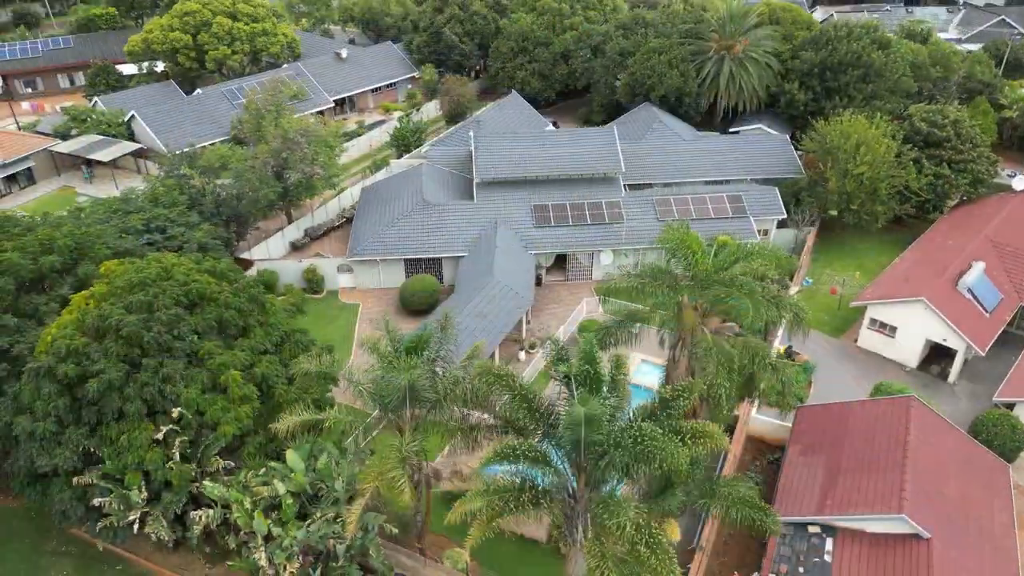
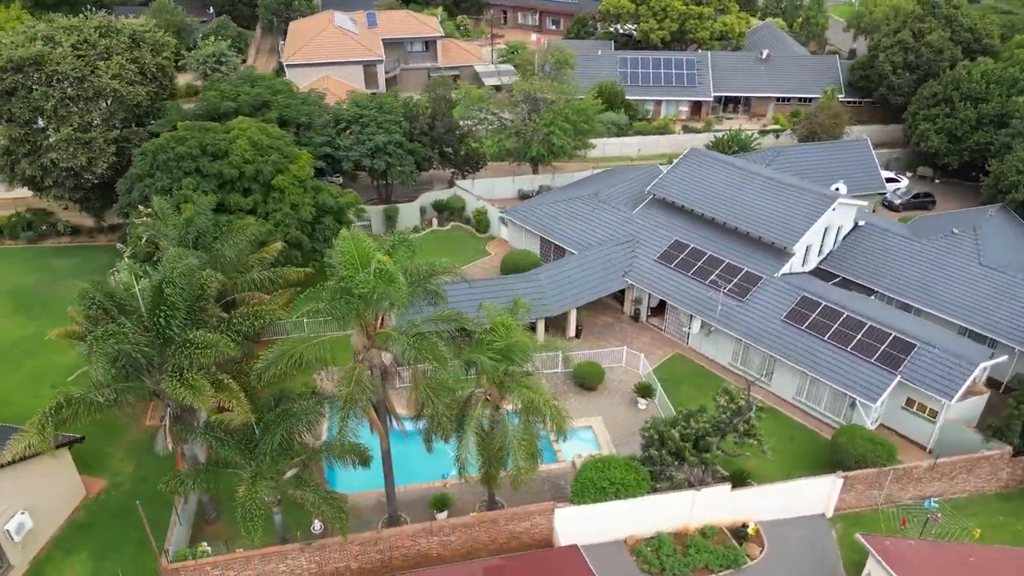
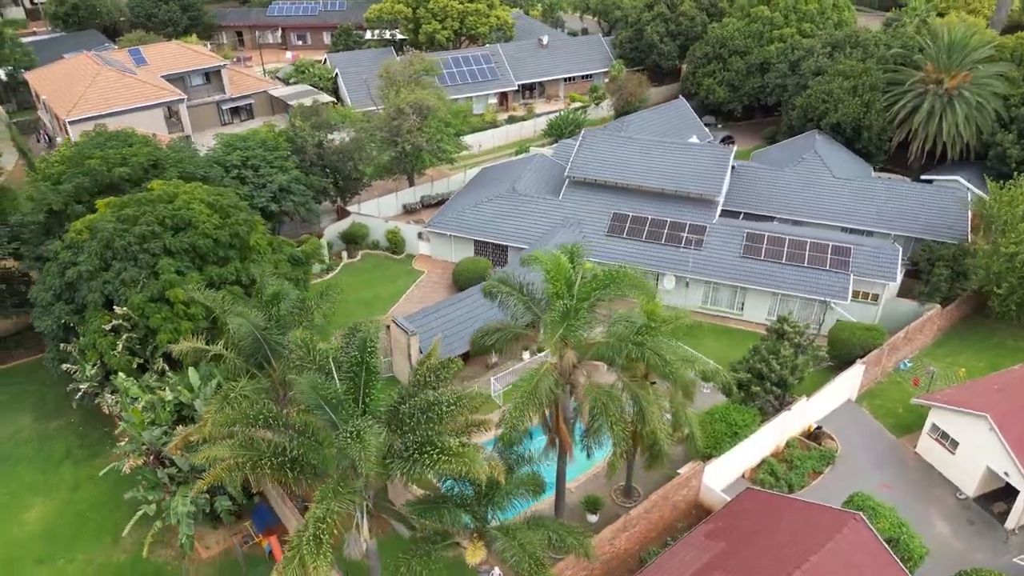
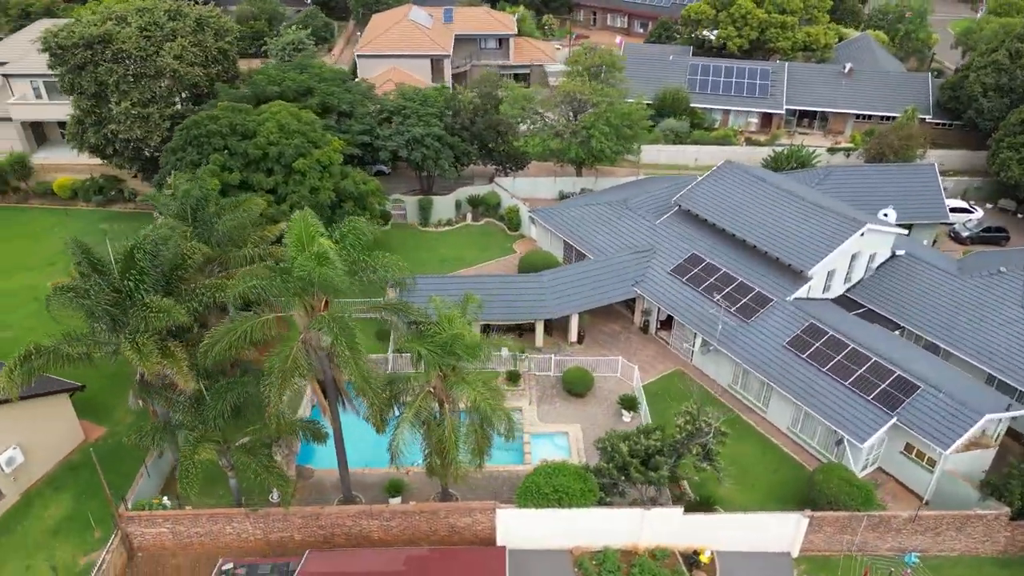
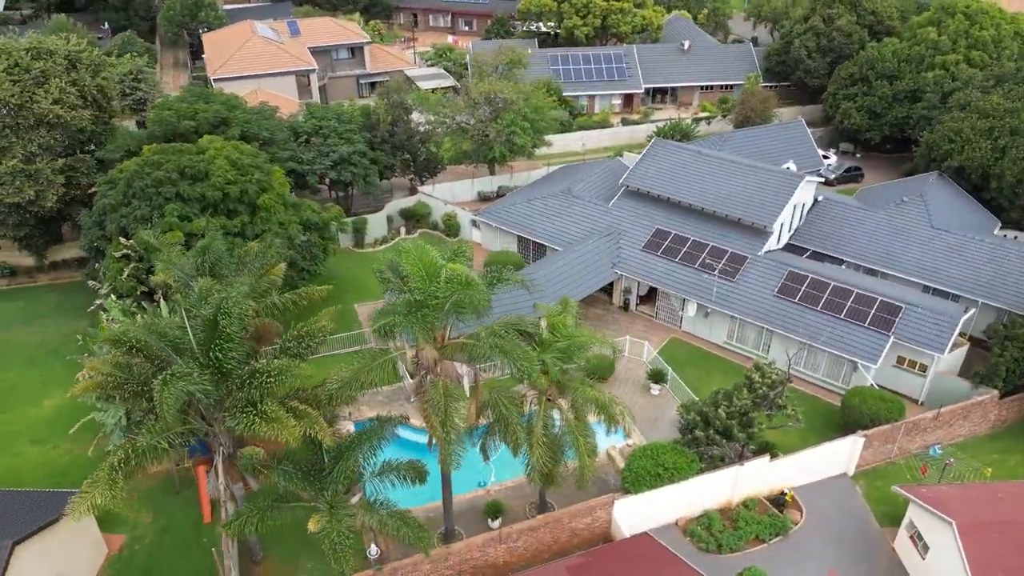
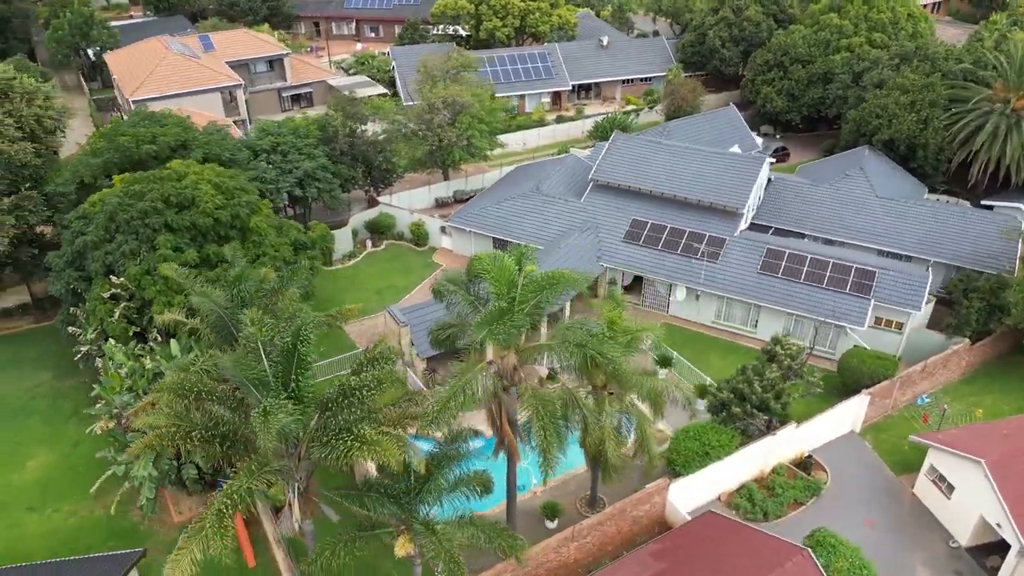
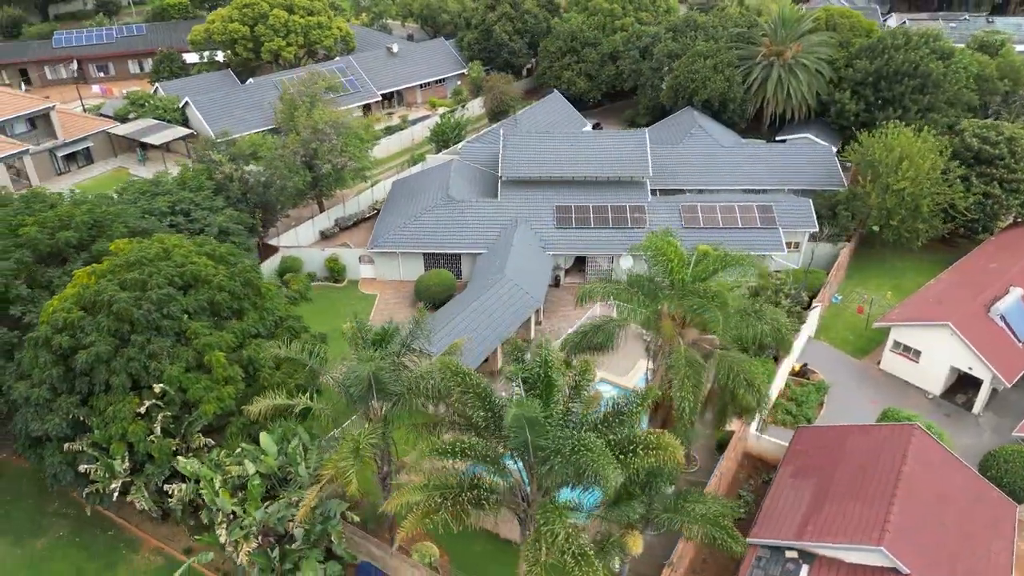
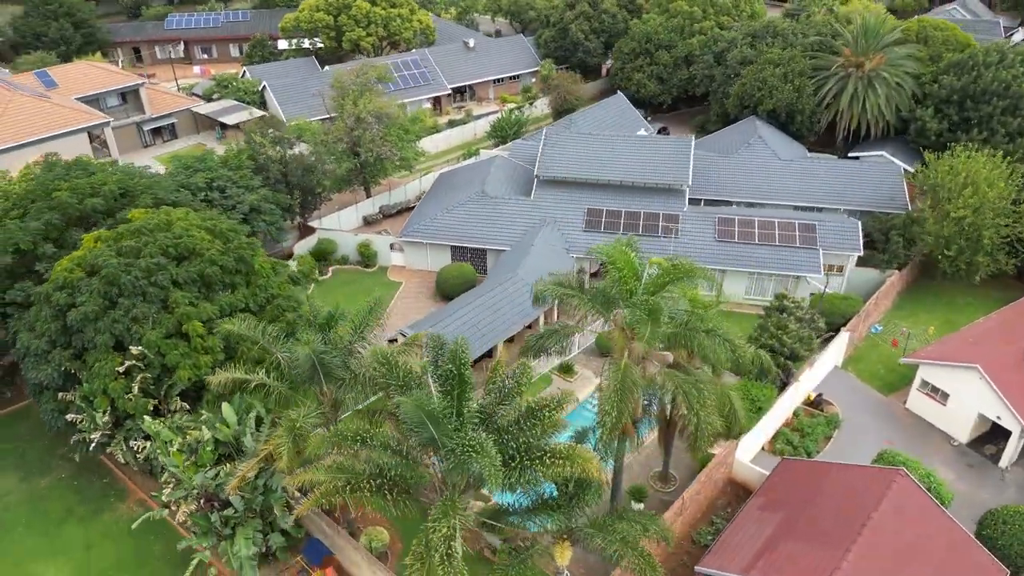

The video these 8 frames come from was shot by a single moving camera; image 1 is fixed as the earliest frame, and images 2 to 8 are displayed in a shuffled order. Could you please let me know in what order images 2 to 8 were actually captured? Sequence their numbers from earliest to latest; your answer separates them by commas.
7, 8, 3, 6, 5, 2, 4
